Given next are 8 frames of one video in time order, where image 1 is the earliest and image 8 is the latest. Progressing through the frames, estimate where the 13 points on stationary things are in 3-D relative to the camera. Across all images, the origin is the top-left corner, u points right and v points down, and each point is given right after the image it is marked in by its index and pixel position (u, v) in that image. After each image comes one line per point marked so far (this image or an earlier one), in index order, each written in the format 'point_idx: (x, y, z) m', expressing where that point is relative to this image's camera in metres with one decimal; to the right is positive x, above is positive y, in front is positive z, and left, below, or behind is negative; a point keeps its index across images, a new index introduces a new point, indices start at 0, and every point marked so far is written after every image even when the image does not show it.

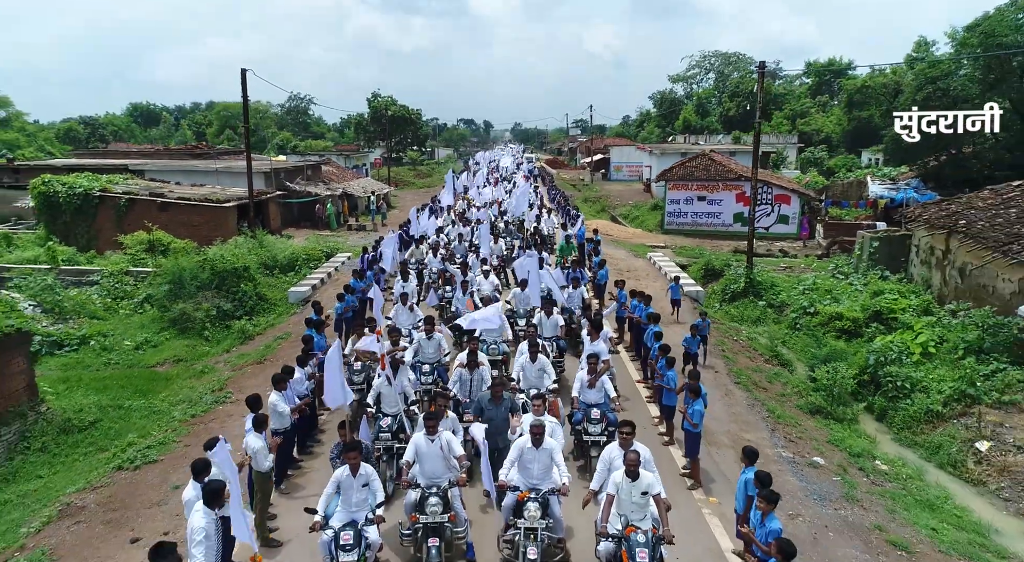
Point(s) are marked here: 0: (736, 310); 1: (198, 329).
0: (+6.1, -0.9, +18.1) m
1: (-7.5, -1.1, +16.4) m
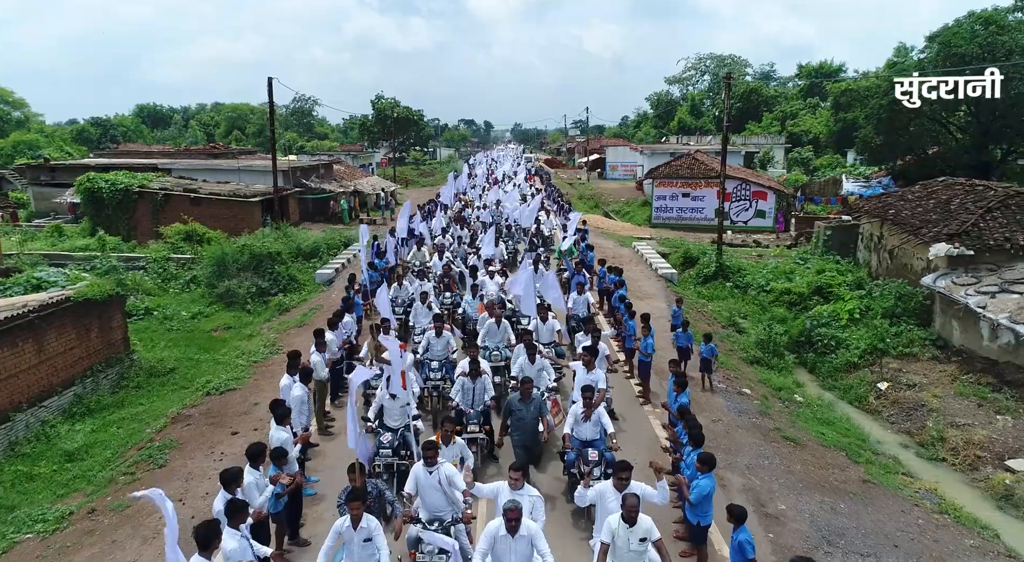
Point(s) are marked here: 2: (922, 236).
0: (+6.0, -0.4, +20.9) m
1: (-7.6, -0.6, +19.2) m
2: (+9.4, +1.0, +15.6) m
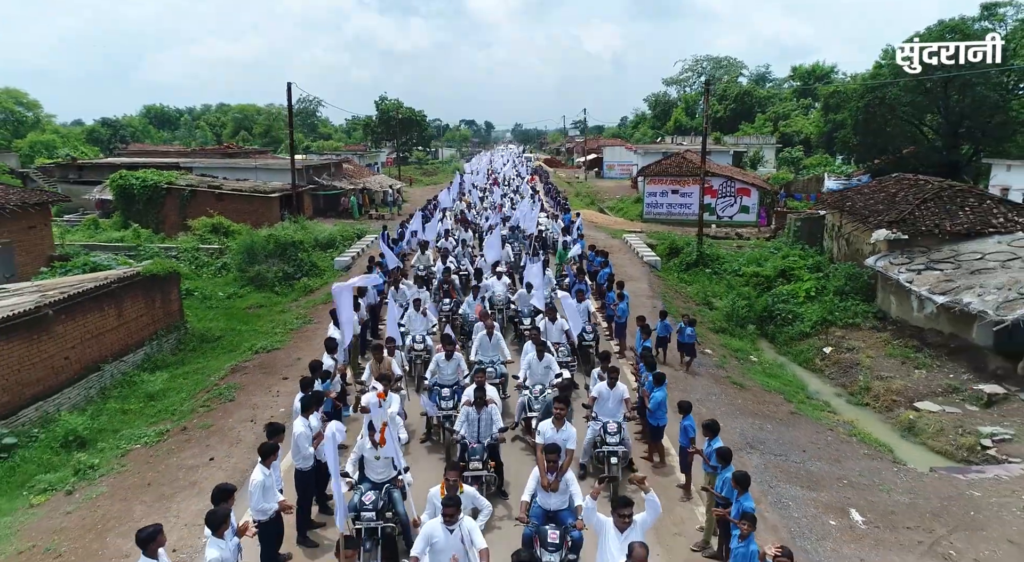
0: (+6.0, +0.1, +23.2) m
1: (-7.6, -0.1, +21.5) m
2: (+9.4, +1.5, +18.0) m
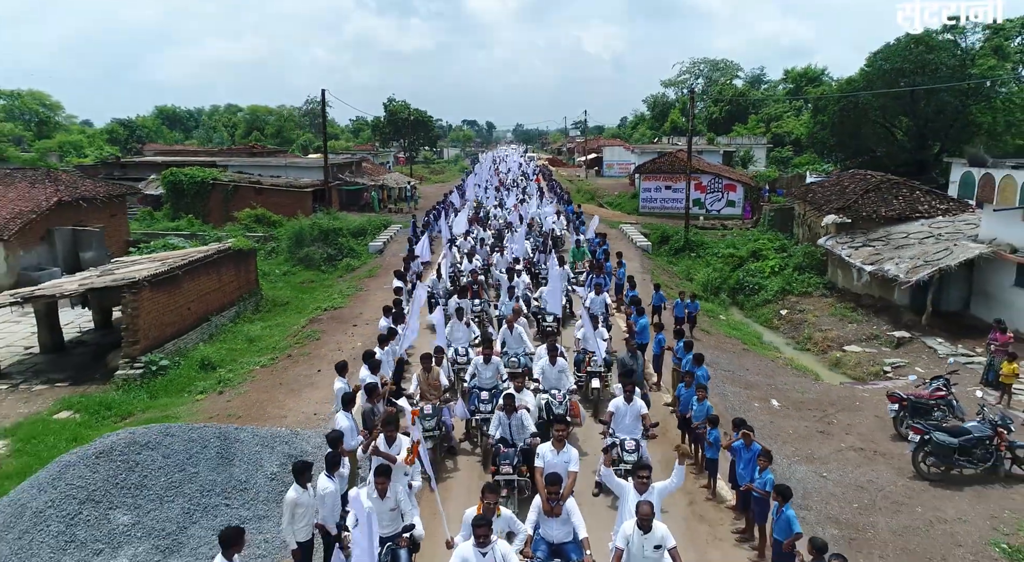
0: (+6.4, +0.8, +26.8) m
1: (-7.2, +0.6, +25.1) m
2: (+9.8, +2.2, +21.6) m
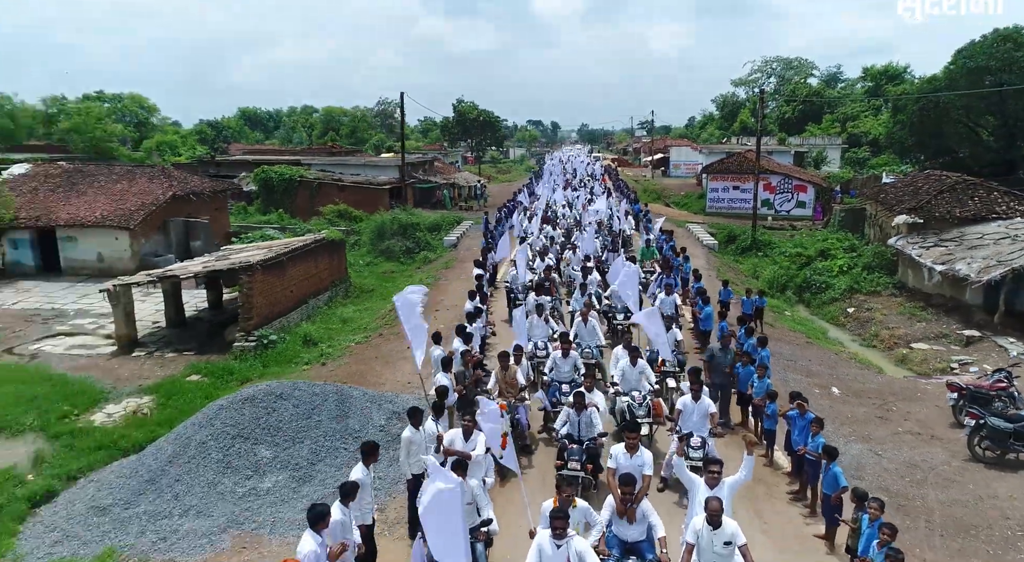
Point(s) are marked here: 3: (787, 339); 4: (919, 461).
0: (+9.2, +0.9, +27.2) m
1: (-4.5, +1.0, +26.8) m
2: (+12.1, +2.2, +21.7) m
3: (+6.4, -1.4, +15.8) m
4: (+5.8, -2.6, +9.7) m
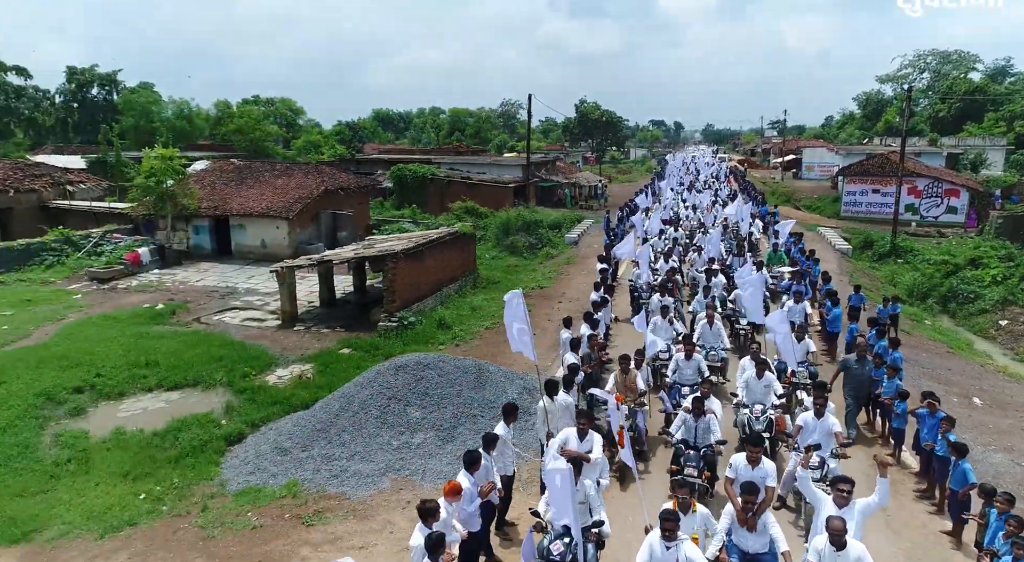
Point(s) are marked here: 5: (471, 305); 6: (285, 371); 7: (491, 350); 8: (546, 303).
0: (+14.0, +0.6, +25.9) m
1: (+0.4, +1.2, +27.9) m
2: (+16.0, +1.9, +20.0) m
3: (+9.2, -1.5, +15.3) m
4: (+7.5, -2.6, +9.3) m
5: (-1.1, -0.7, +18.8) m
6: (-4.3, -1.7, +12.9) m
7: (-0.5, -1.5, +14.6) m
8: (+0.9, -0.6, +18.4) m
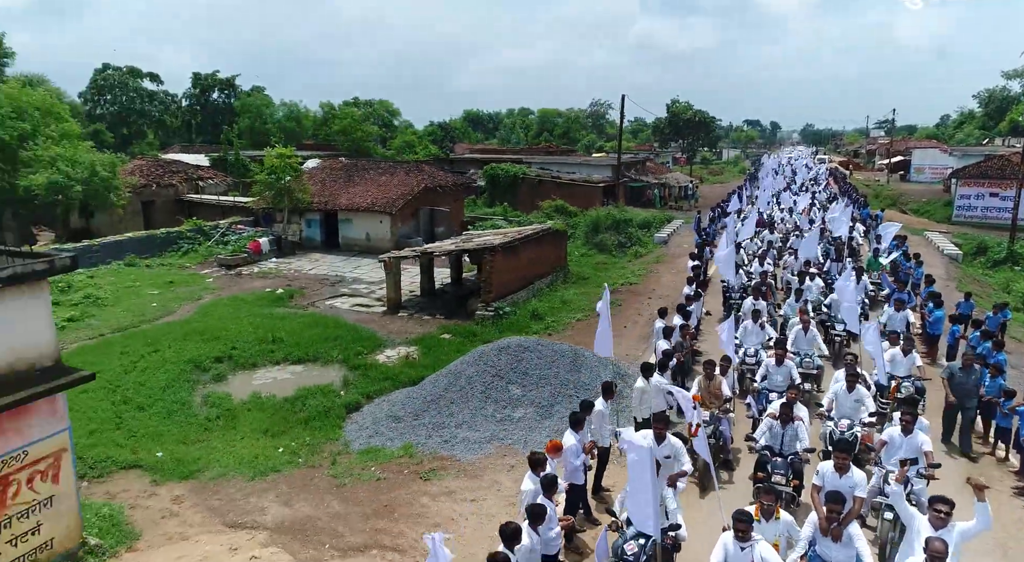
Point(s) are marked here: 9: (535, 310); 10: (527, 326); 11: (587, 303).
0: (+17.4, +0.4, +24.7) m
1: (+4.1, +1.3, +28.3) m
2: (+18.6, +1.6, +18.6) m
3: (+11.3, -1.6, +14.7) m
4: (+8.8, -2.7, +9.0) m
5: (+1.4, -0.5, +19.5) m
6: (-2.5, -1.5, +14.0) m
7: (+1.6, -1.3, +15.2) m
8: (+3.4, -0.5, +18.8) m
9: (+0.6, -0.8, +17.5) m
10: (+0.4, -1.1, +16.6) m
11: (+2.1, -0.6, +18.9) m
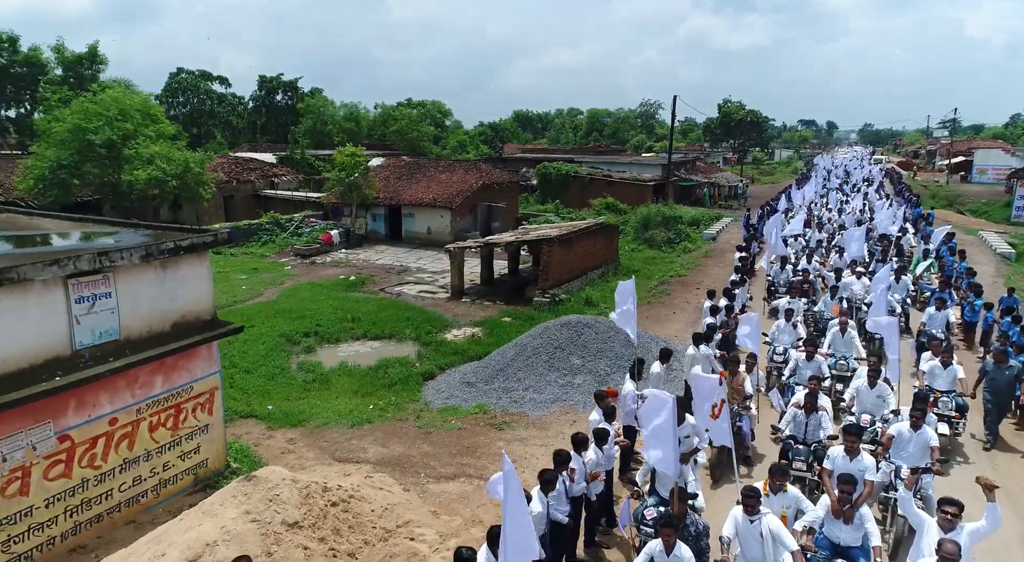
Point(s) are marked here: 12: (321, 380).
0: (+19.3, +0.4, +24.7) m
1: (+6.4, +1.5, +29.2) m
2: (+20.2, +1.6, +18.5) m
3: (+12.5, -1.4, +15.1) m
4: (+9.7, -2.5, +9.6) m
5: (+3.1, -0.3, +20.6) m
6: (-1.2, -1.2, +15.4) m
7: (+2.9, -1.1, +16.3) m
8: (+5.0, -0.3, +19.8) m
9: (+2.1, -0.5, +18.7) m
10: (+1.8, -0.9, +17.7) m
11: (+3.7, -0.4, +20.0) m
12: (-3.3, -1.7, +11.6) m
